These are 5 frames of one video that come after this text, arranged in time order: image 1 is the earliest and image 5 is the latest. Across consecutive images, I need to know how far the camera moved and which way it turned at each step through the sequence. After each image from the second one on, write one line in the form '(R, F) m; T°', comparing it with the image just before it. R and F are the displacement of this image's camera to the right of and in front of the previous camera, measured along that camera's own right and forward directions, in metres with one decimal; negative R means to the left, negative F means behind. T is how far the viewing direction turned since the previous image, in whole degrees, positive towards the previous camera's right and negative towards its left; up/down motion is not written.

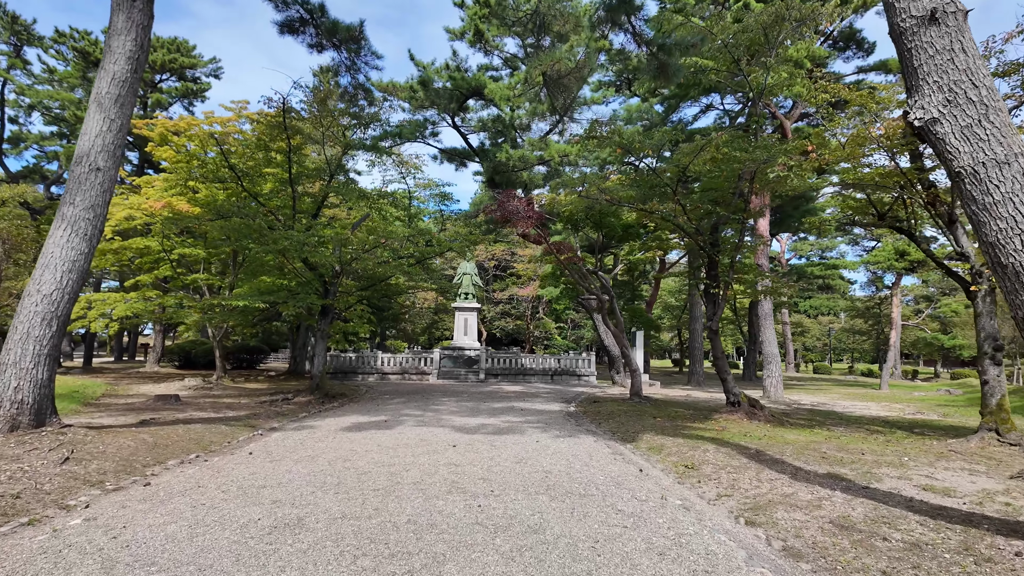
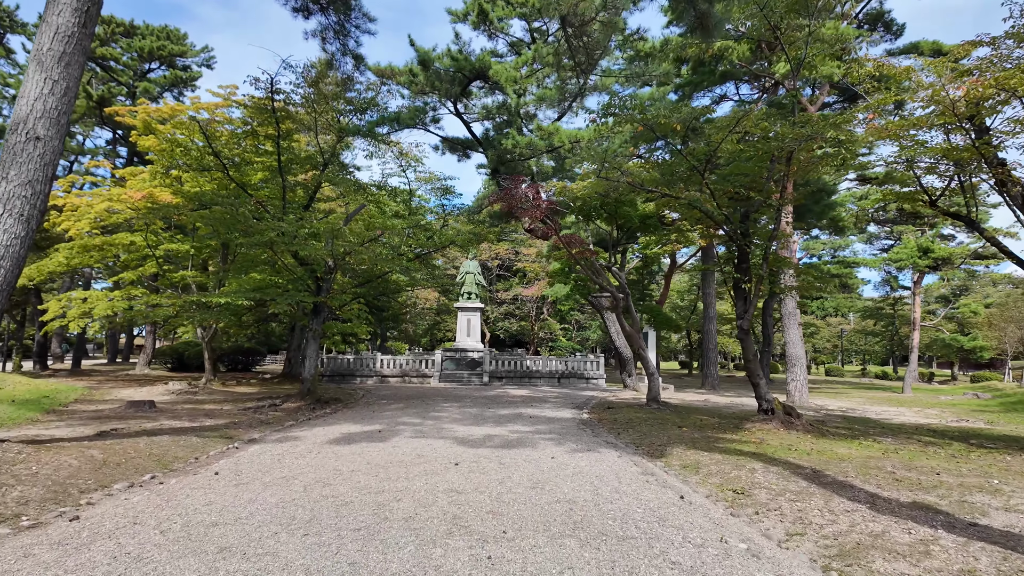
(-0.1, +0.9) m; 0°
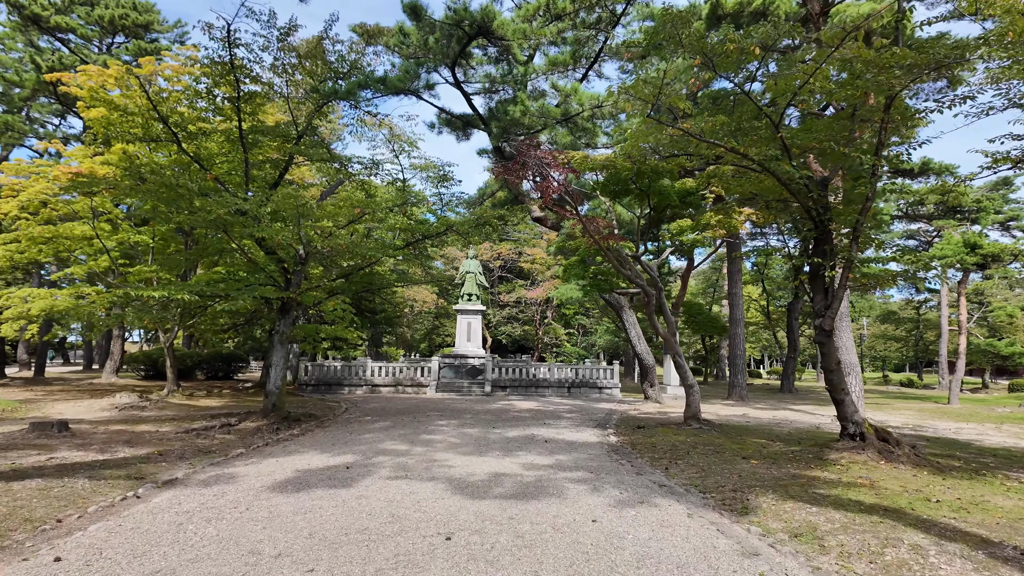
(-0.1, +2.0) m; 0°
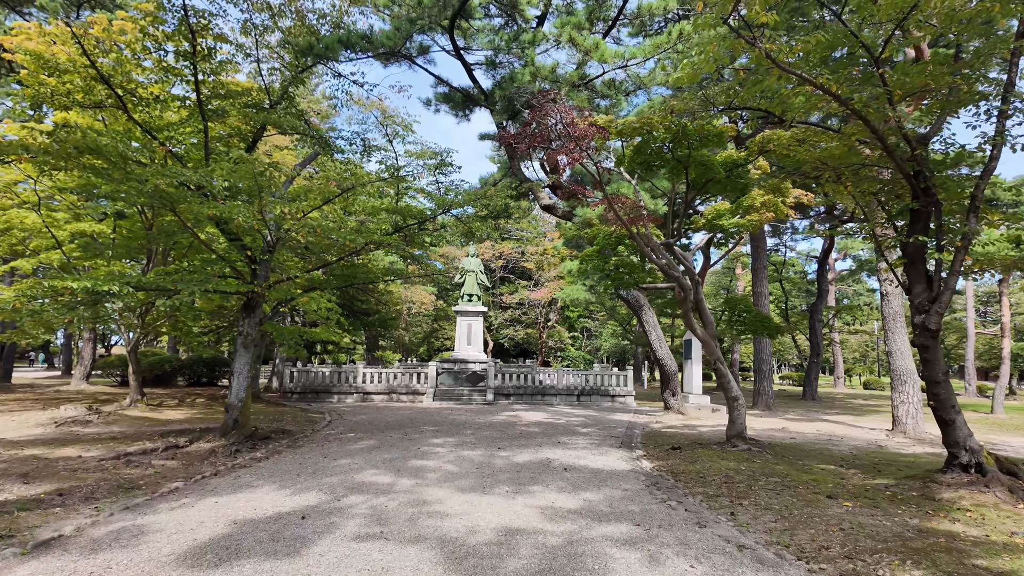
(-0.1, +1.5) m; 0°
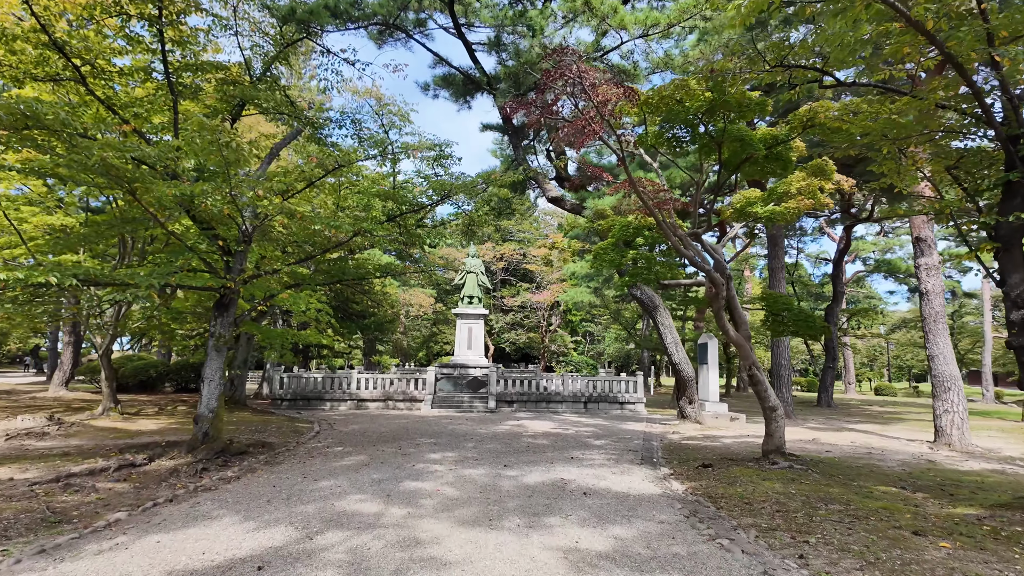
(-0.1, +0.9) m; 0°
